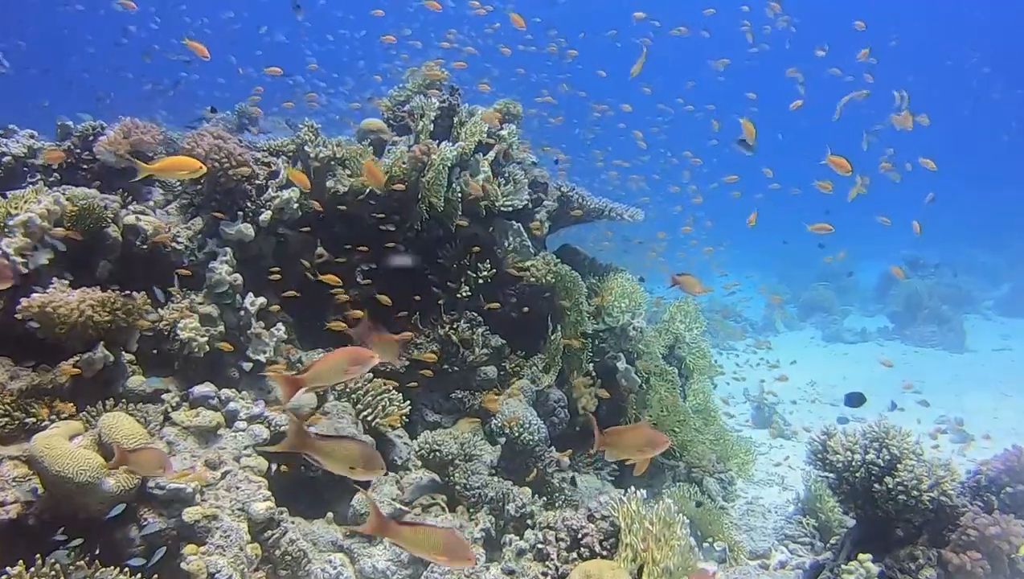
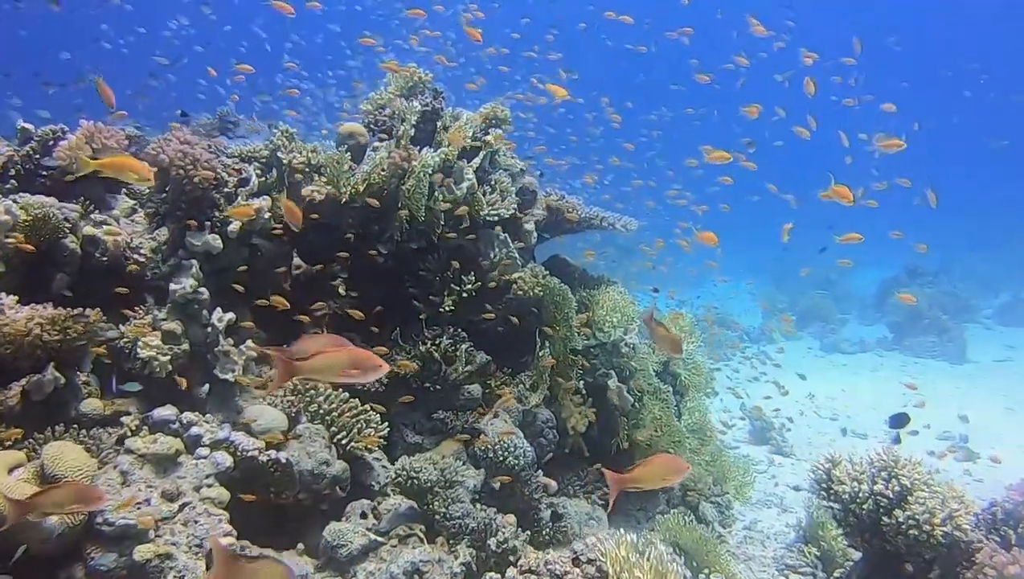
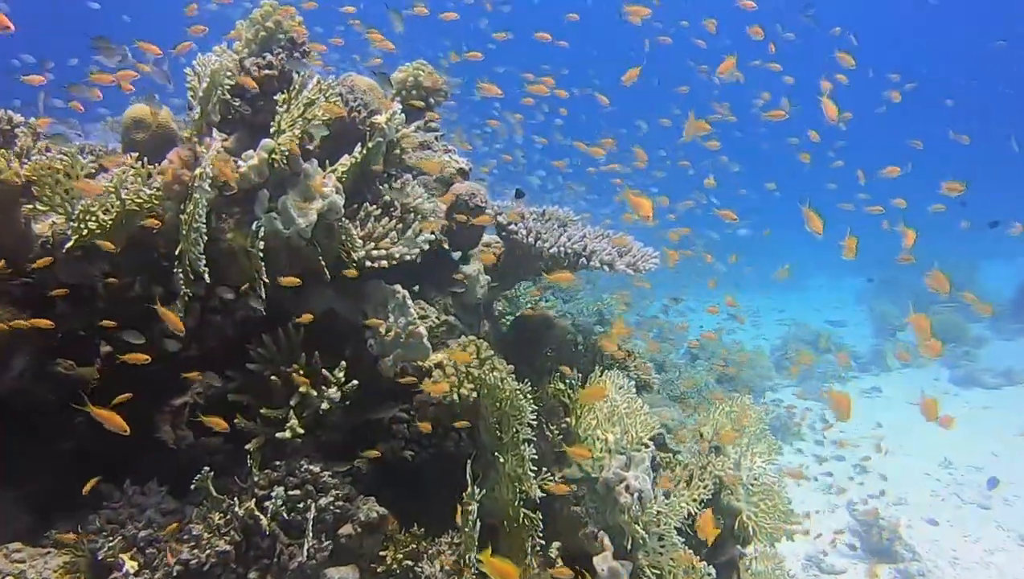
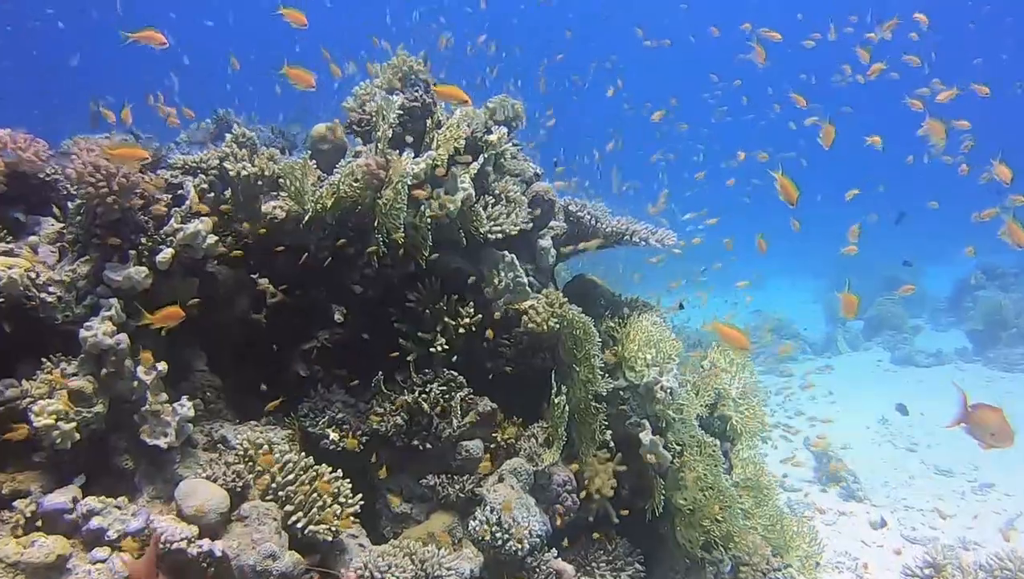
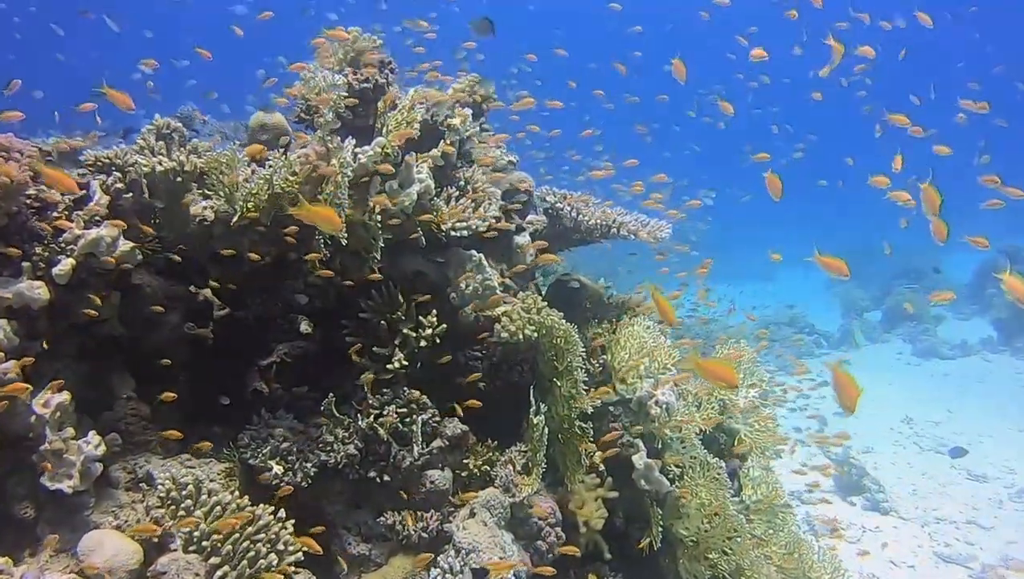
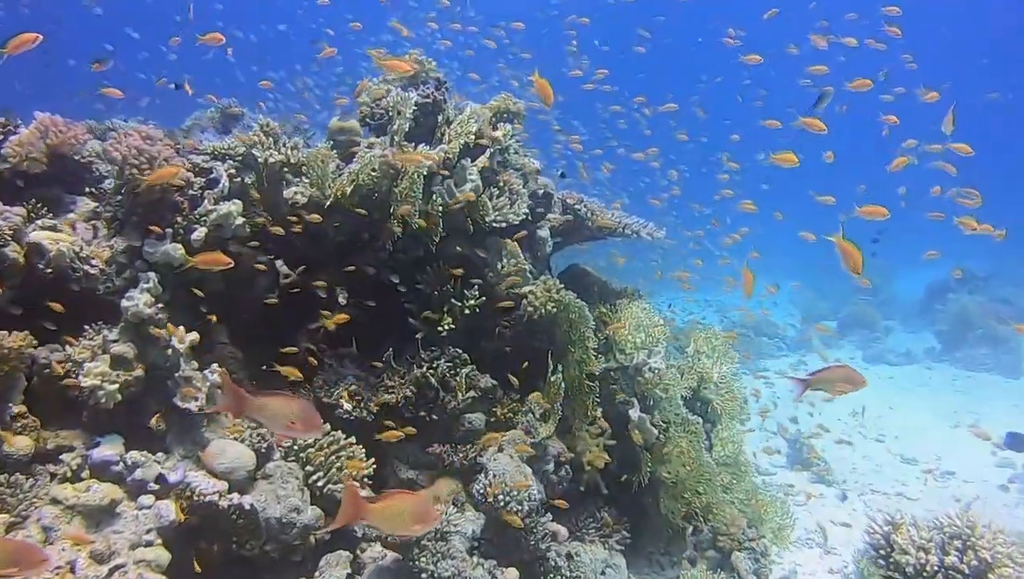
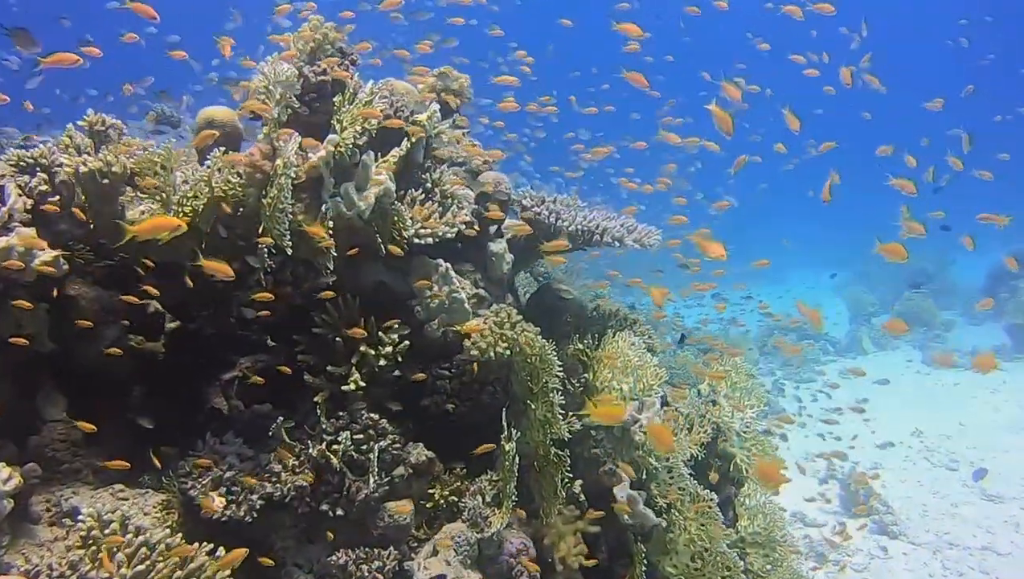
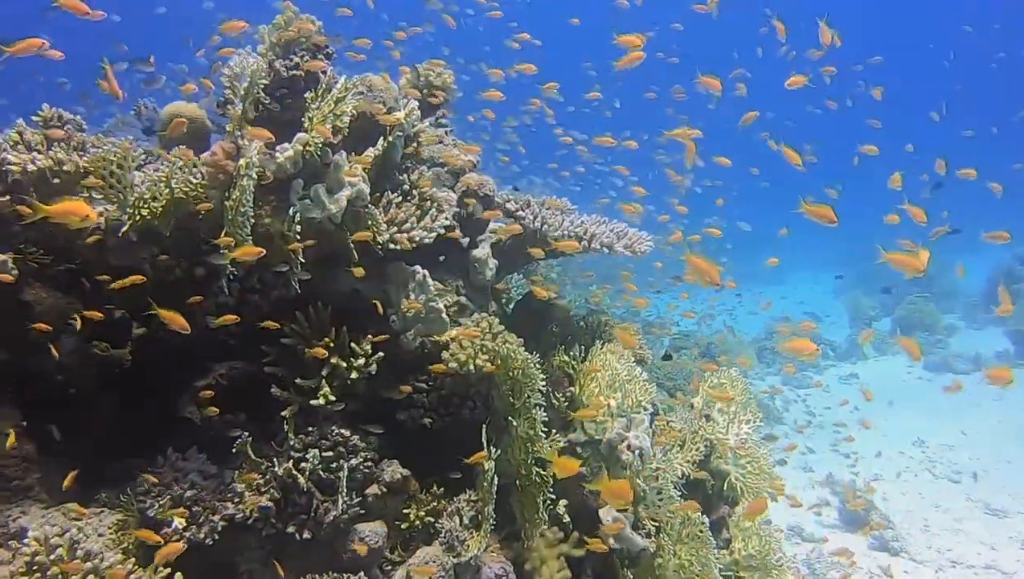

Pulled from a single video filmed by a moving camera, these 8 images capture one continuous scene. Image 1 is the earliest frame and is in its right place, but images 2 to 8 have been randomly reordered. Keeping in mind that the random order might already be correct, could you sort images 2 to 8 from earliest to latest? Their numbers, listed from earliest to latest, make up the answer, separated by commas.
2, 6, 4, 5, 7, 8, 3
